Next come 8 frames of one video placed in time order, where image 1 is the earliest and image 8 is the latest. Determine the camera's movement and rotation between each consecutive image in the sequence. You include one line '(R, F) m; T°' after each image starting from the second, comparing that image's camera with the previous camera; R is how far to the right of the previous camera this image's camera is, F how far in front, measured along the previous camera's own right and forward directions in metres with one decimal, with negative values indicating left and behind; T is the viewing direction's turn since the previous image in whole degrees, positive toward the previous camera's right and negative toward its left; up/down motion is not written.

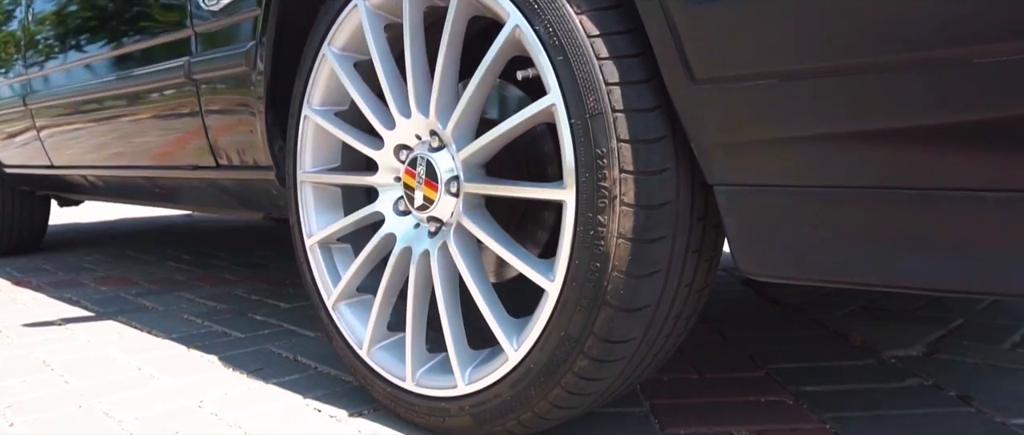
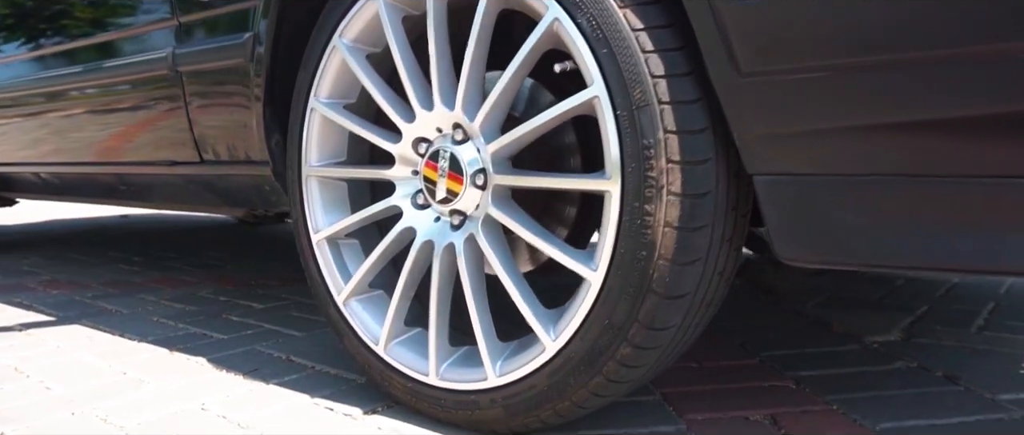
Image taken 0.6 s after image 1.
(-0.2, 0.0) m; +5°
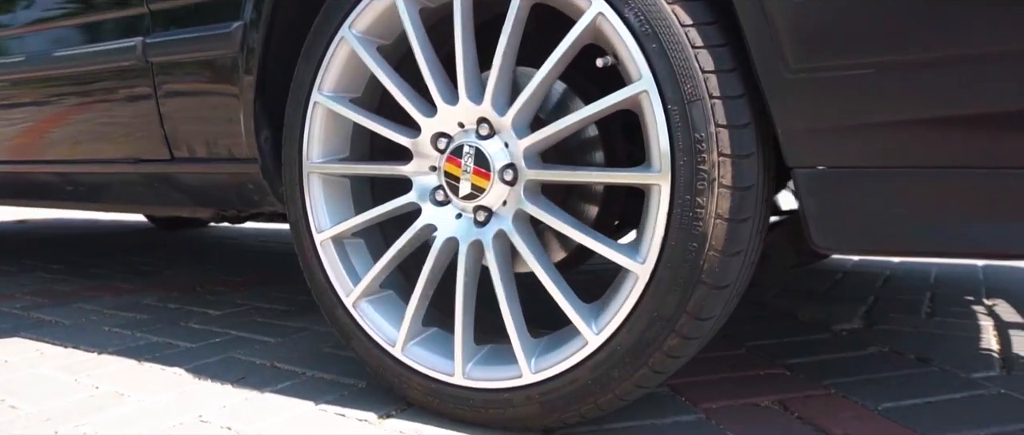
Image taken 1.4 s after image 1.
(-0.3, 0.0) m; +7°
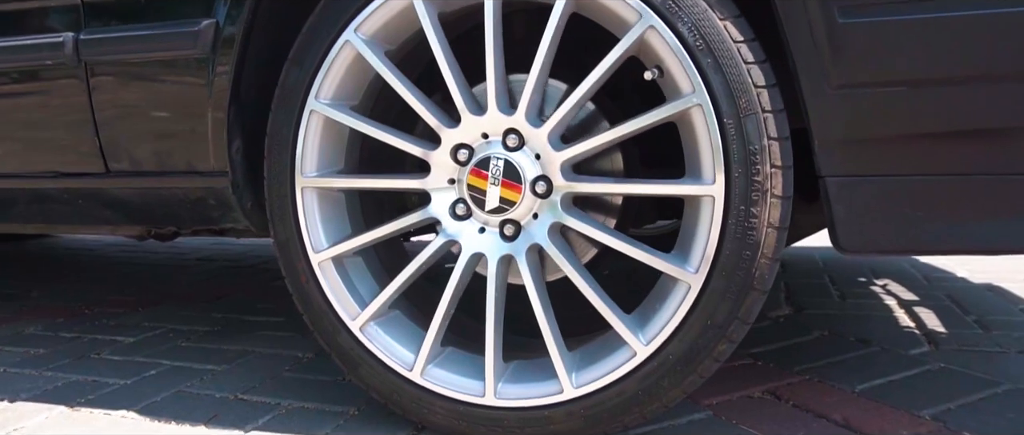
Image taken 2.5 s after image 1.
(-0.4, +0.1) m; +13°
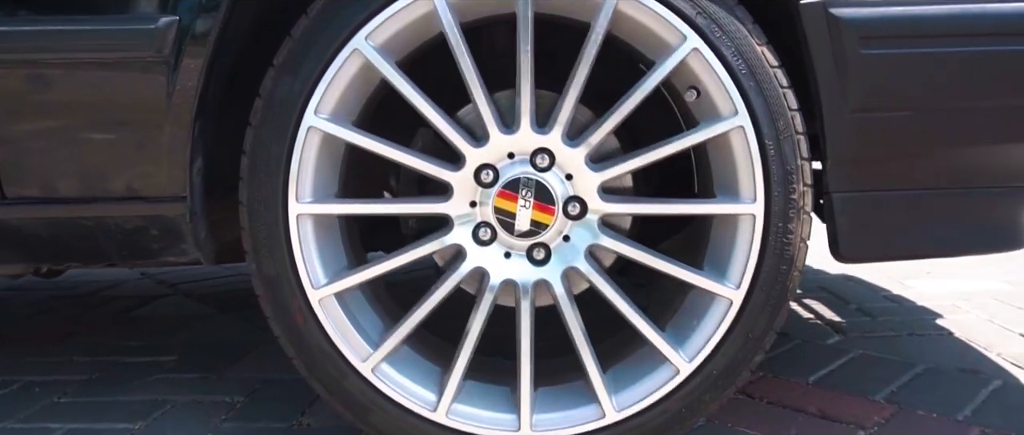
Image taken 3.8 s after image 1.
(-0.5, +0.2) m; +16°
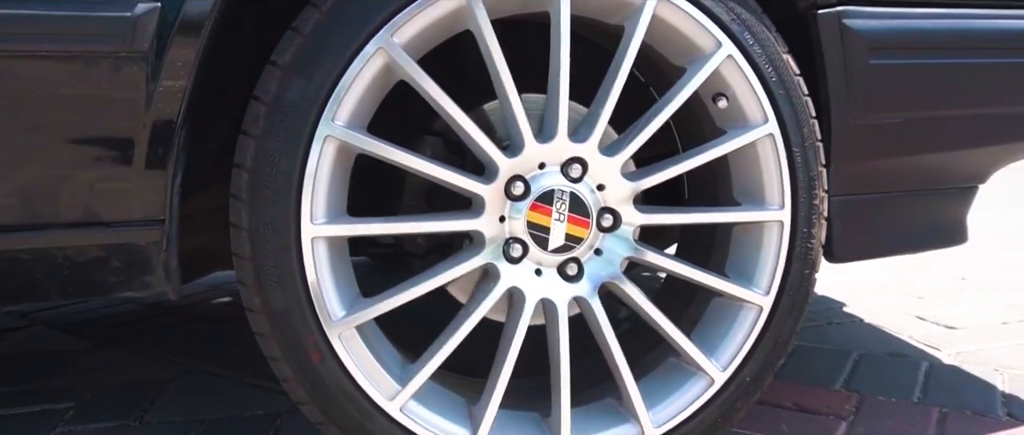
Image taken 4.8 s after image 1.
(-0.4, +0.2) m; +13°
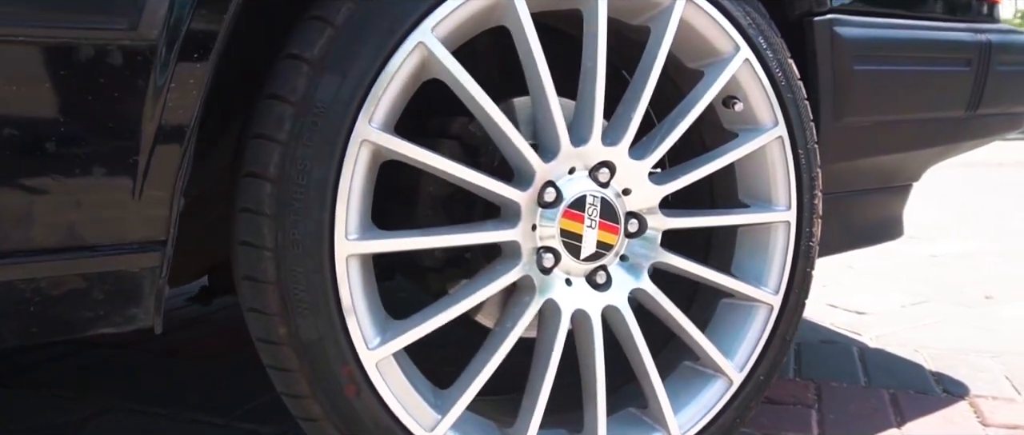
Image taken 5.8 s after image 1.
(-0.4, +0.1) m; +12°
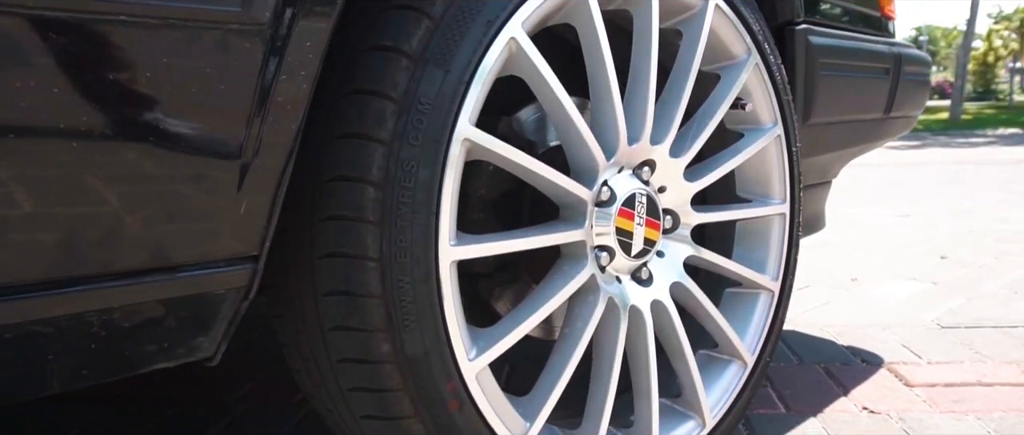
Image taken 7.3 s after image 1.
(-0.5, +0.1) m; +14°
